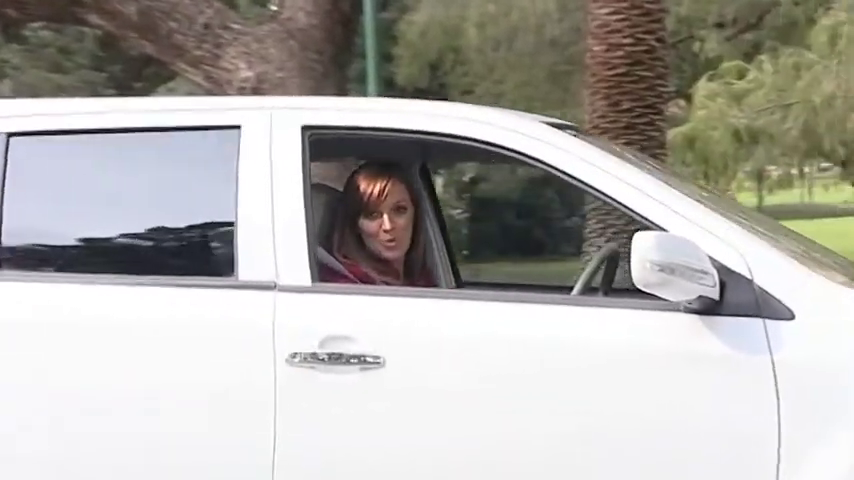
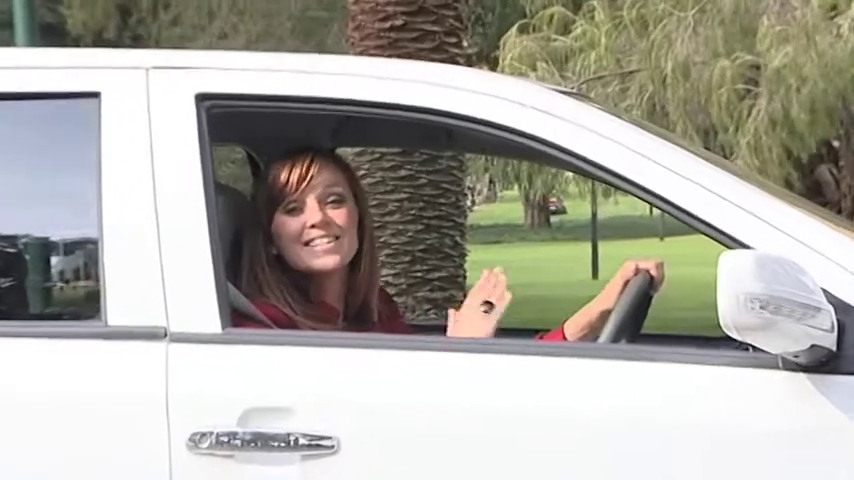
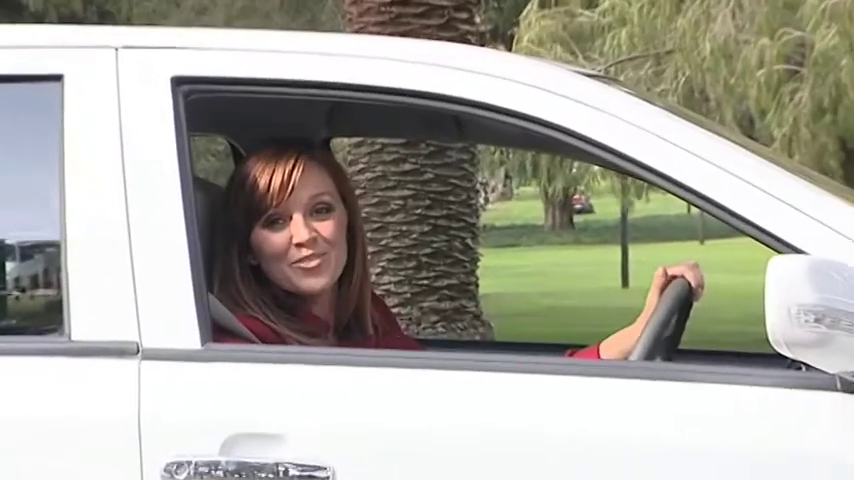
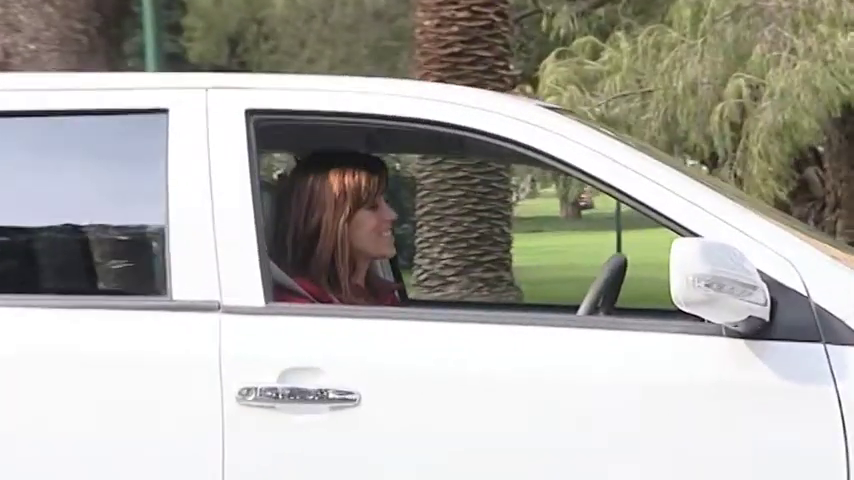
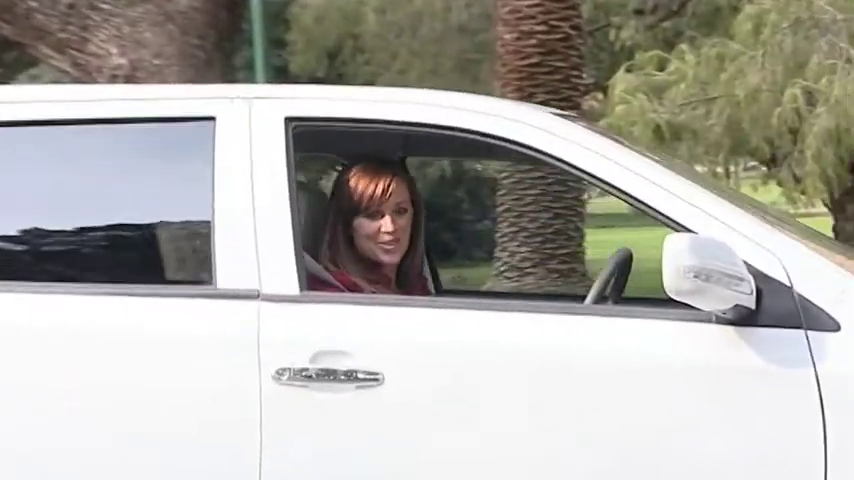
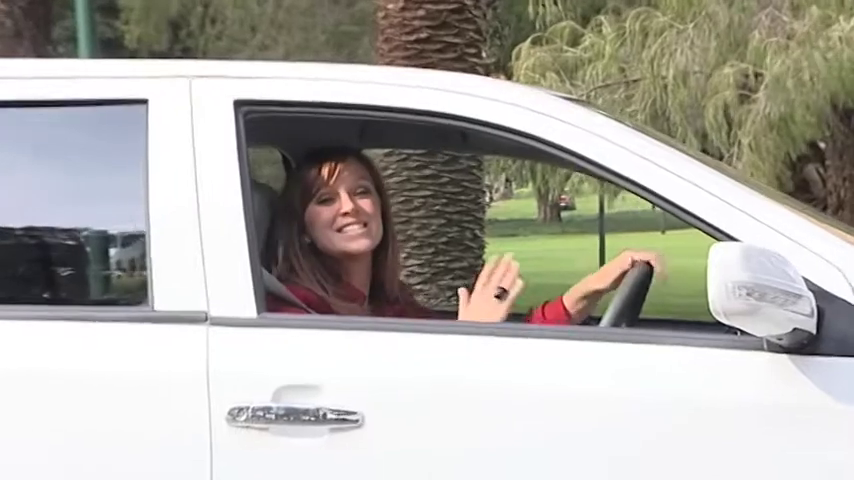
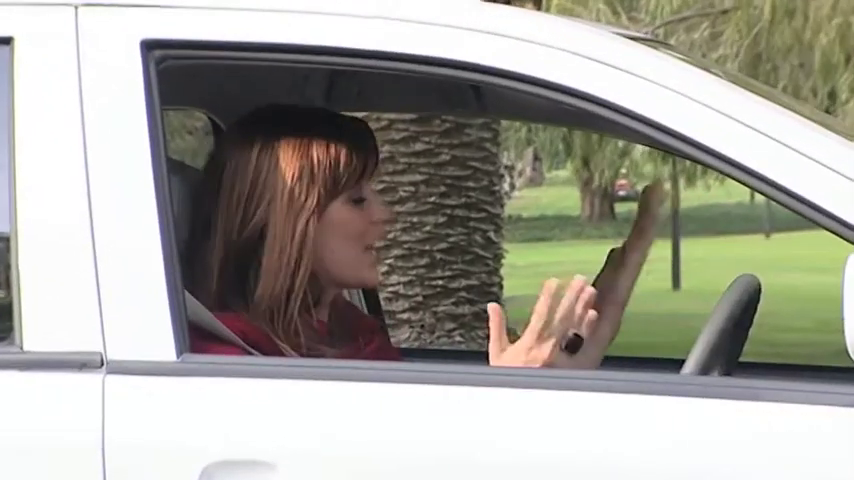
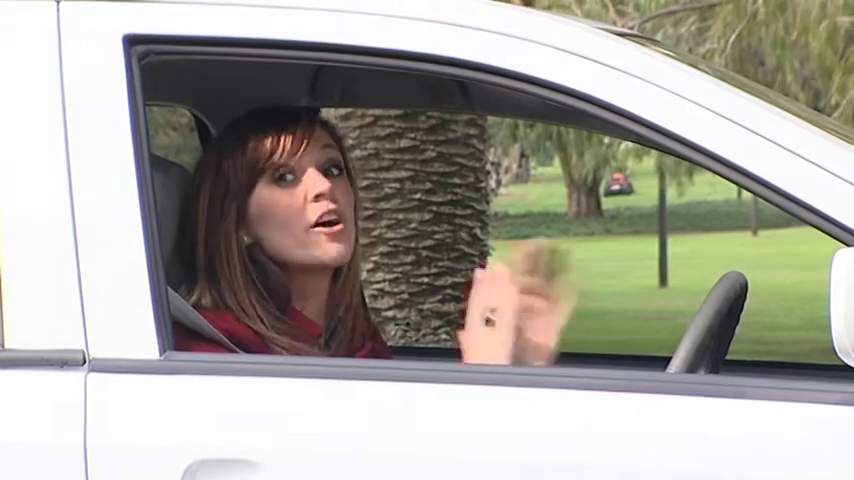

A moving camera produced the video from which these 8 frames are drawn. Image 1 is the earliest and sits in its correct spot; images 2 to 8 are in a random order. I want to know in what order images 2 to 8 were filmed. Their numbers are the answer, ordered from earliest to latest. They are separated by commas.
5, 4, 6, 2, 3, 7, 8
